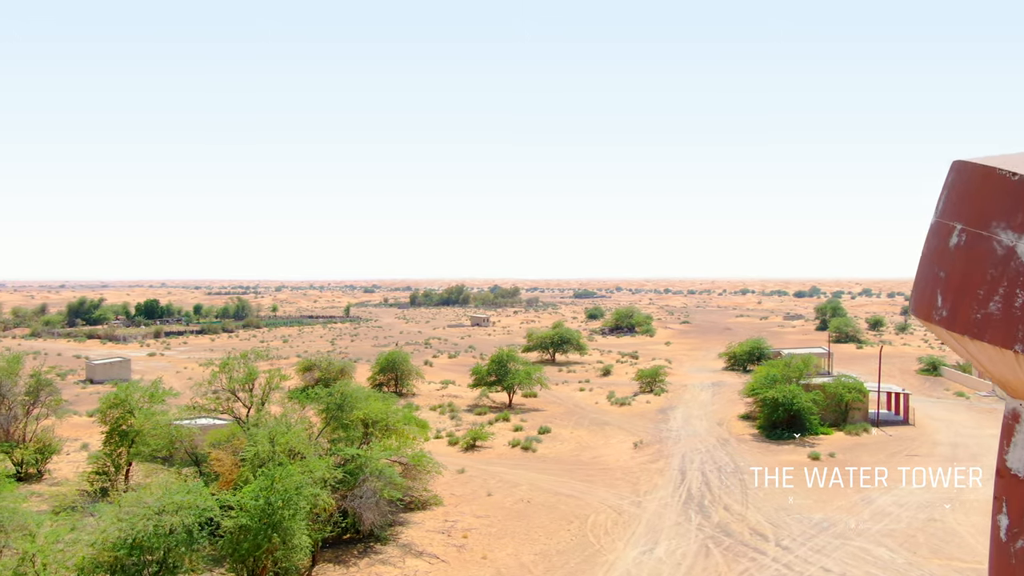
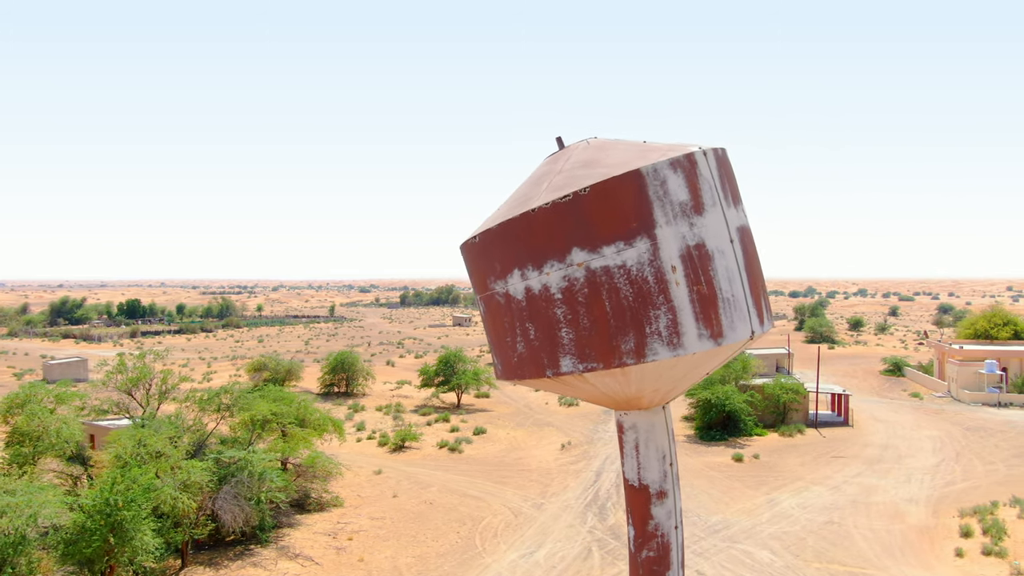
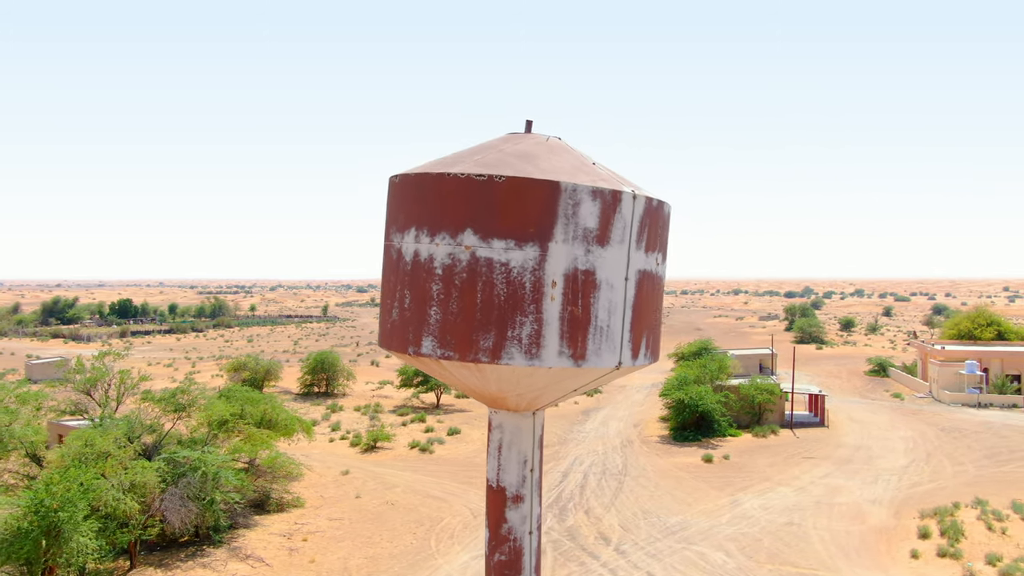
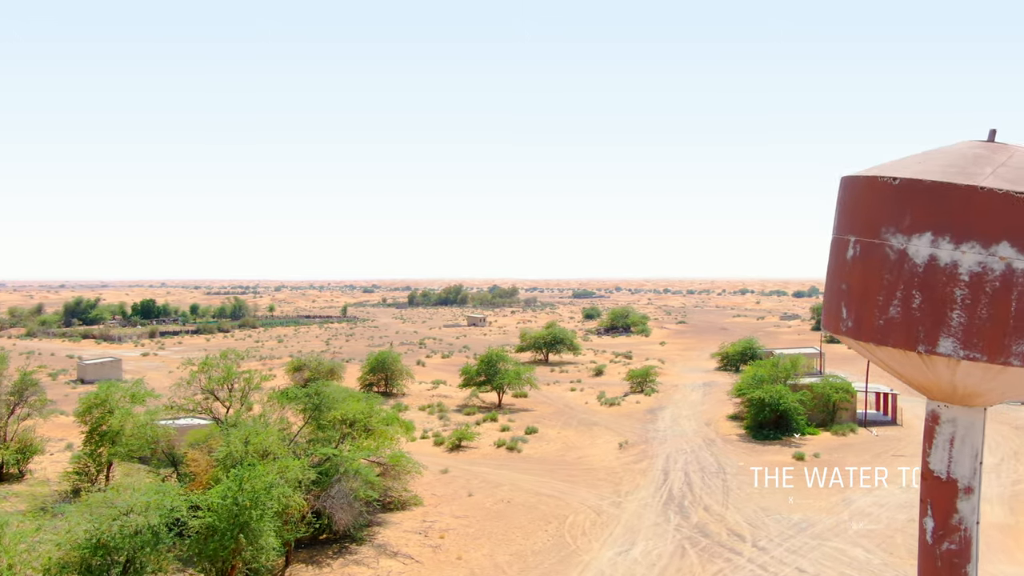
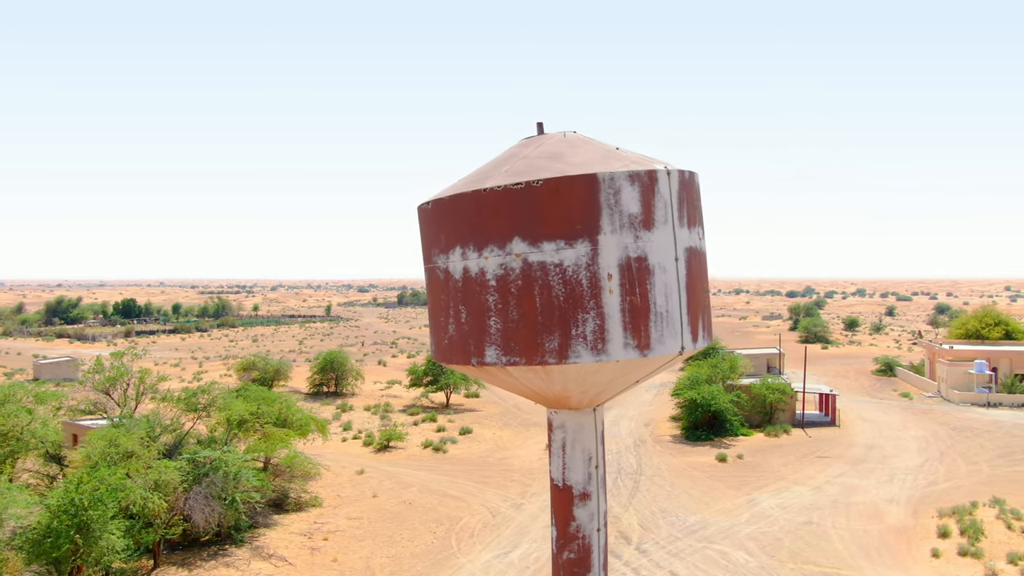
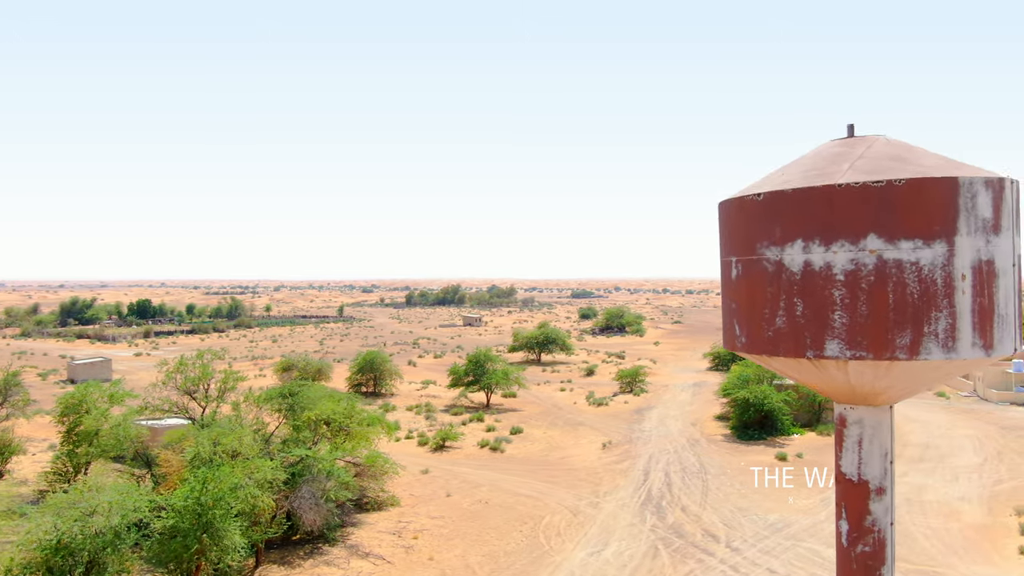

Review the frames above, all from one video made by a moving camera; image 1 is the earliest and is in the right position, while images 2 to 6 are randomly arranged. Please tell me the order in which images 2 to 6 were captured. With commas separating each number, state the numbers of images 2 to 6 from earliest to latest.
4, 6, 2, 5, 3
